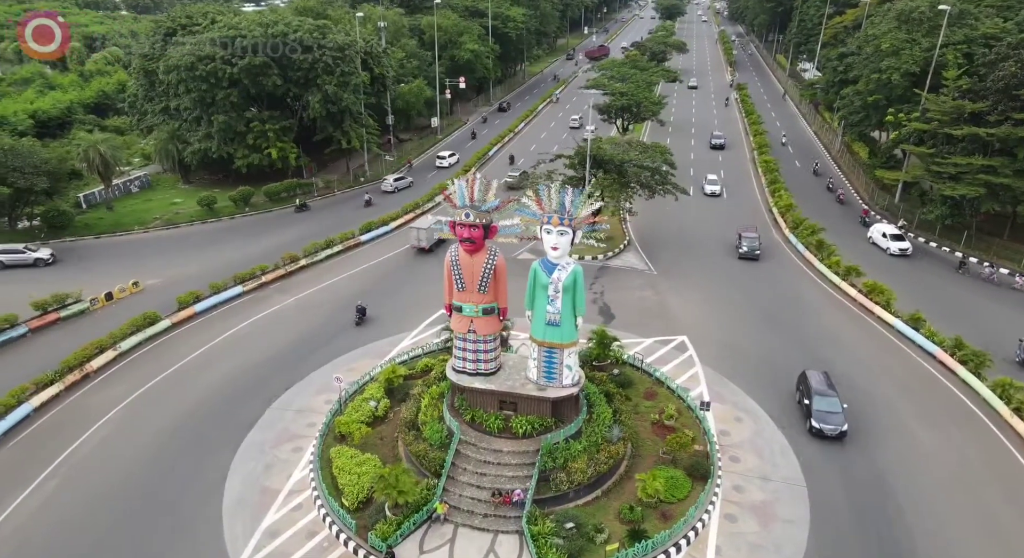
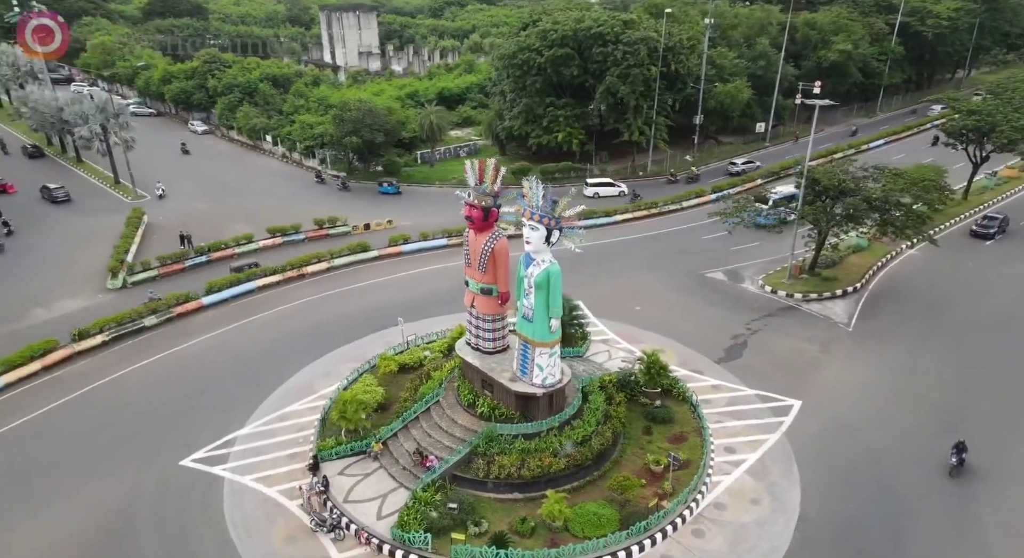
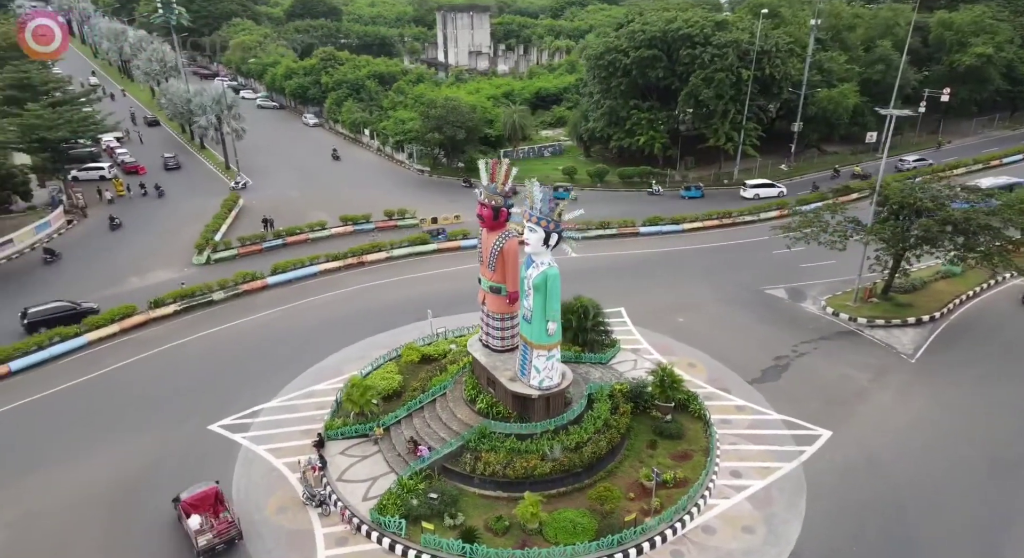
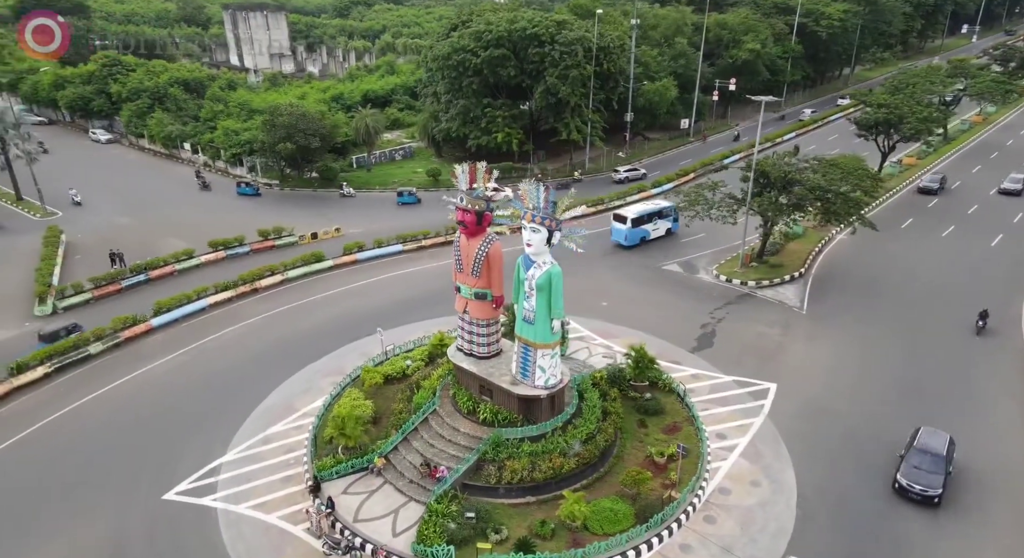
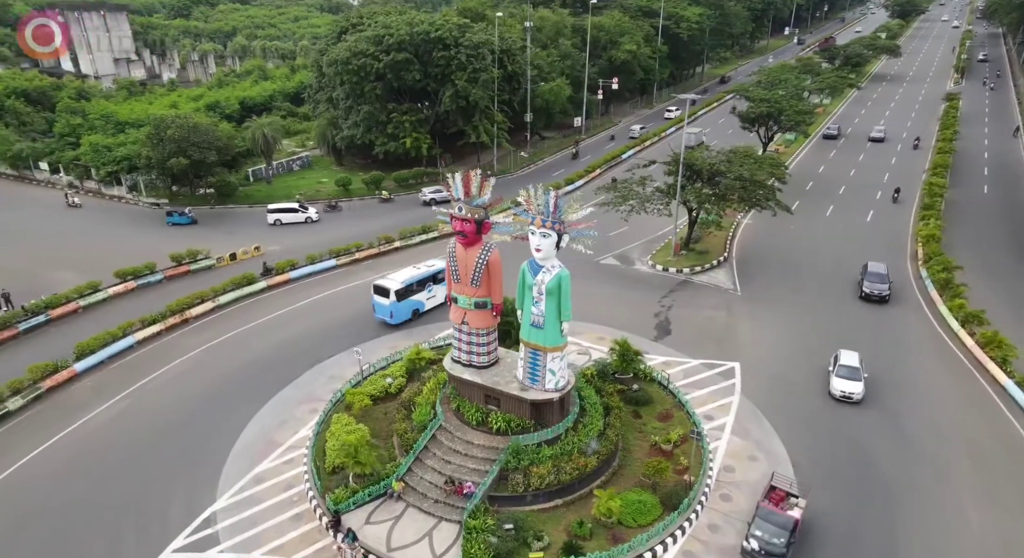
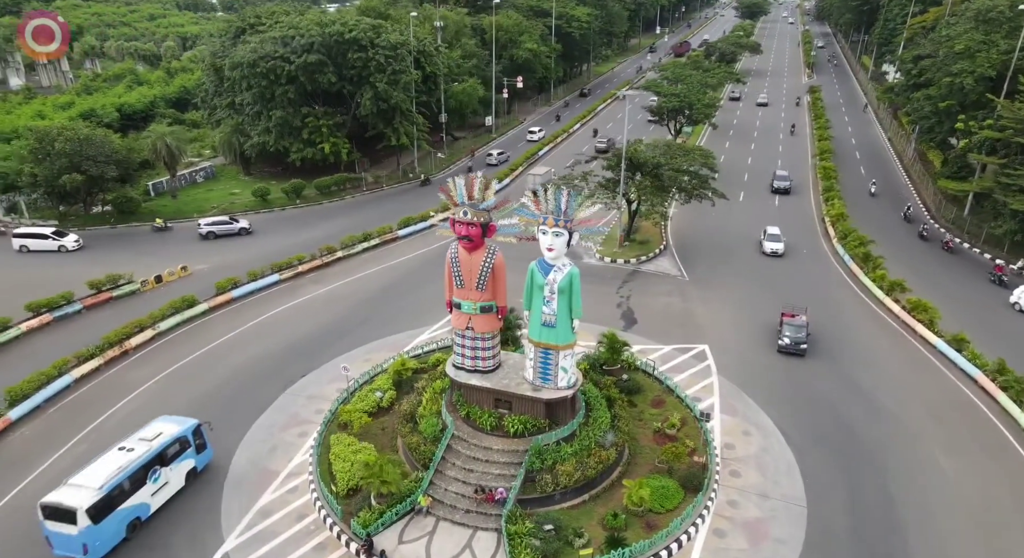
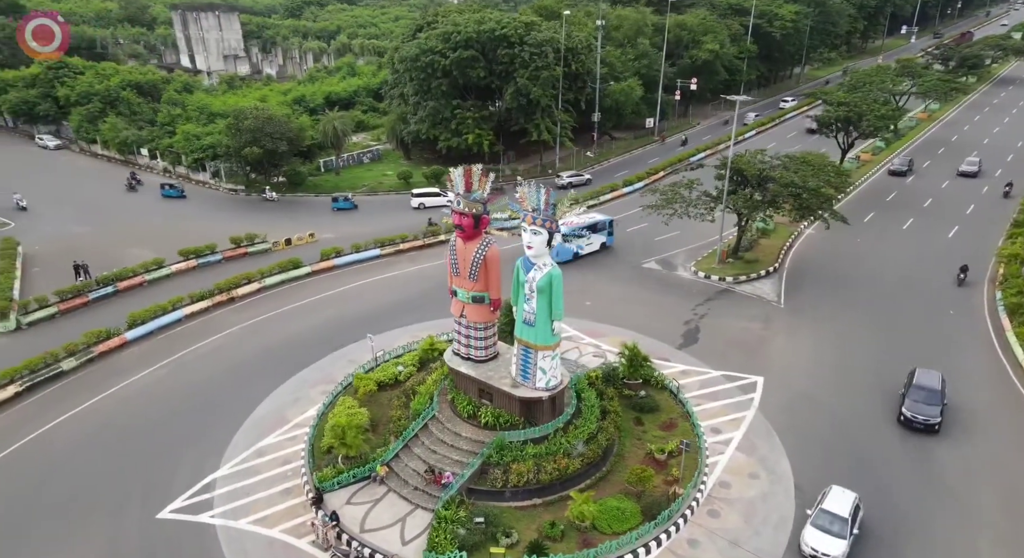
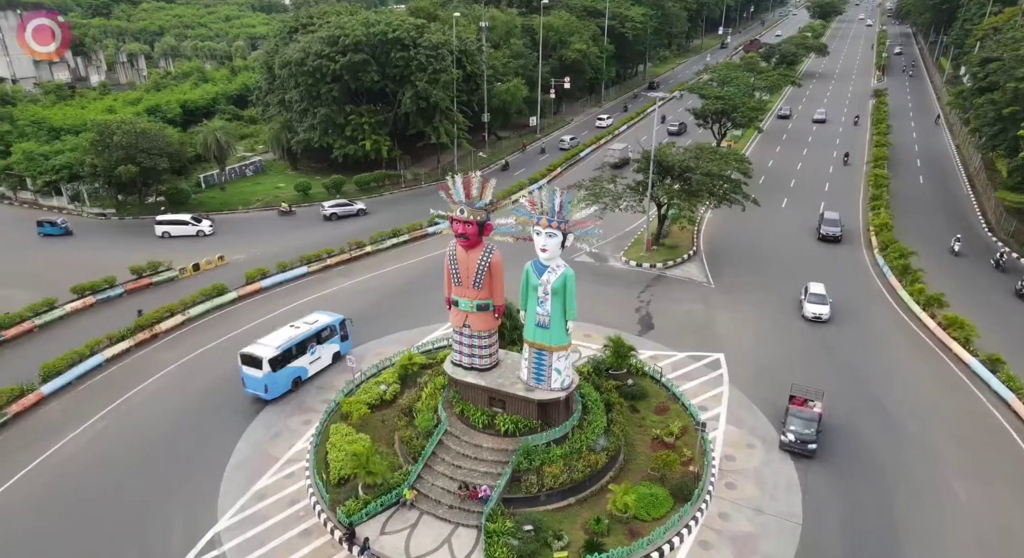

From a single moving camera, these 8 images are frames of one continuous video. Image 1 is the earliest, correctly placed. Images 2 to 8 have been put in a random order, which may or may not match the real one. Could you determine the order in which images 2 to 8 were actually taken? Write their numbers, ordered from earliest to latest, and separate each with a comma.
6, 8, 5, 7, 4, 2, 3
